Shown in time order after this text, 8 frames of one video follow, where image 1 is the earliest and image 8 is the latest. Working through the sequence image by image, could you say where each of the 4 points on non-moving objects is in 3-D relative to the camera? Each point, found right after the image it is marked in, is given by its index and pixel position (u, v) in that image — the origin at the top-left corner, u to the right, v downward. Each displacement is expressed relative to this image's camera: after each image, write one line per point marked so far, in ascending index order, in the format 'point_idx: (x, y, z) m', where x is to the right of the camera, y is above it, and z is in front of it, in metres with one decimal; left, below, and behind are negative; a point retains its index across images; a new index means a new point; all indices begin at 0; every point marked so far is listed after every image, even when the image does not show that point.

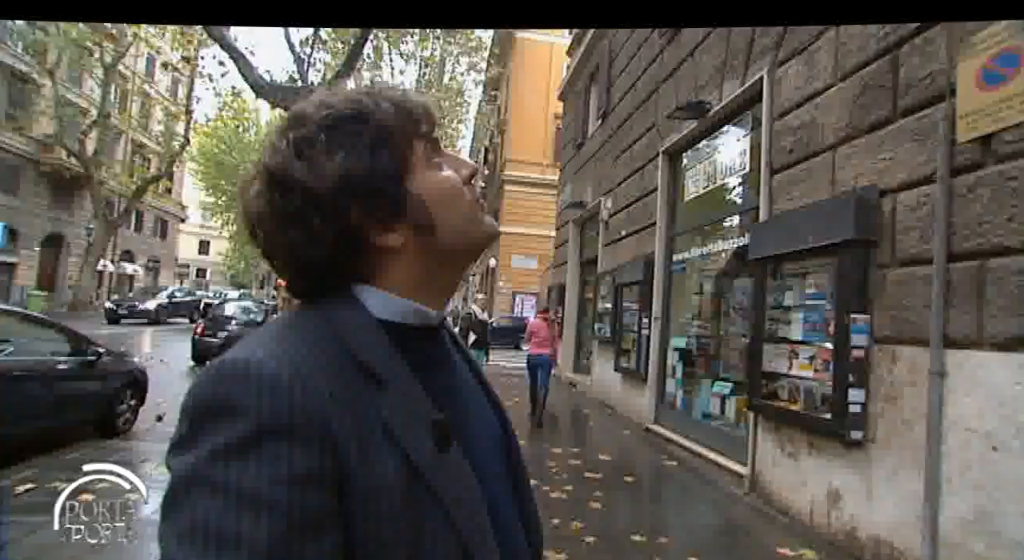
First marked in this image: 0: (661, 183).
0: (+2.3, +1.6, +9.4) m
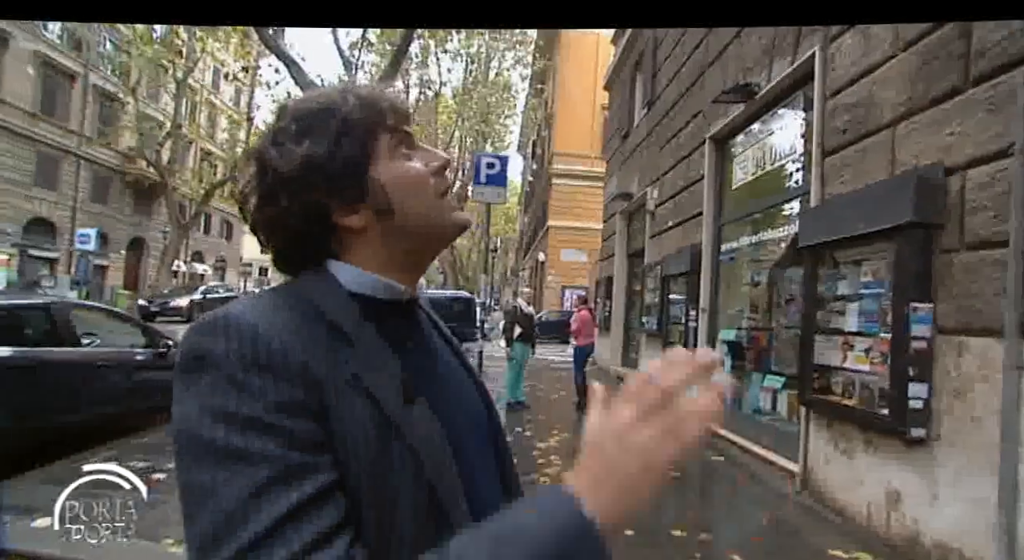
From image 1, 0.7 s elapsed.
0: (+3.1, +1.8, +9.1) m
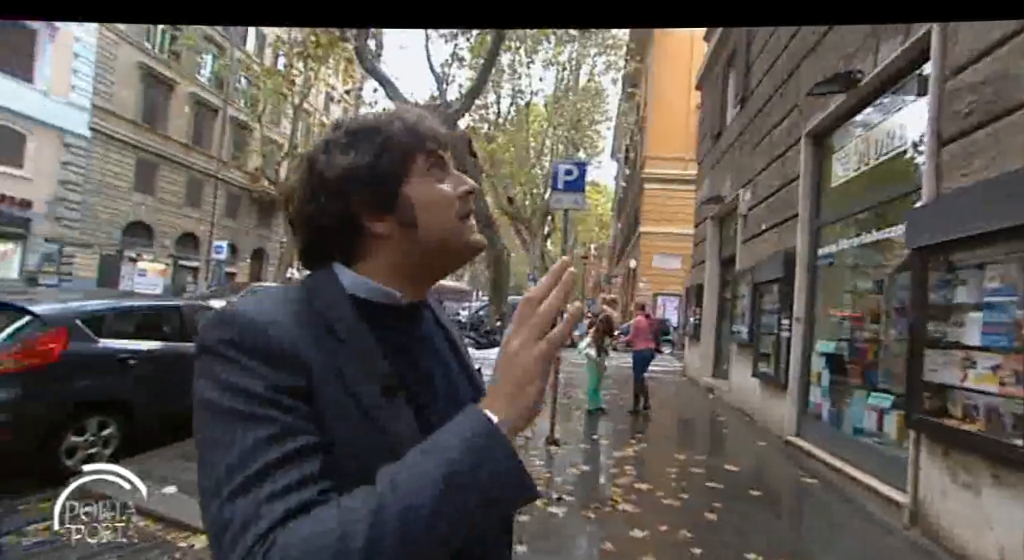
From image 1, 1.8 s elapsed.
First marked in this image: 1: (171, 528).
0: (+4.4, +1.7, +8.4) m
1: (-2.8, -2.1, +4.7) m
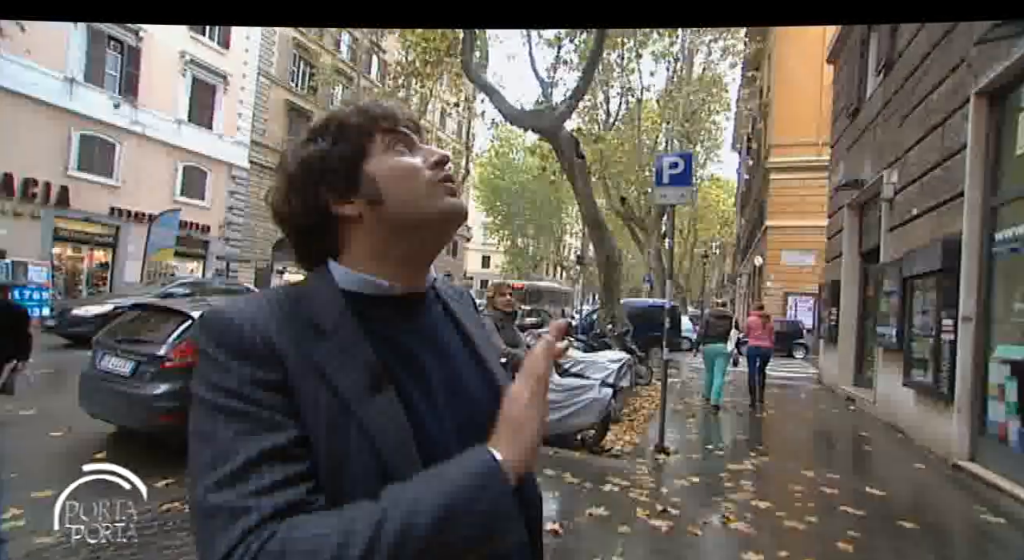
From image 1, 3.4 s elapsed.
0: (+5.8, +1.8, +7.0) m
1: (-2.0, -2.1, +5.1) m
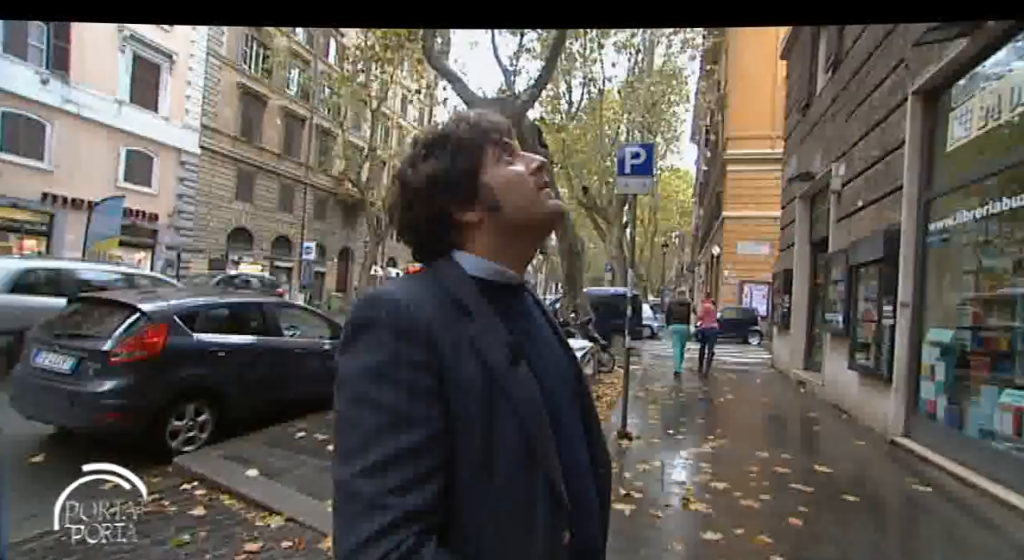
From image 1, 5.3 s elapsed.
0: (+5.3, +1.9, +7.4) m
1: (-2.3, -2.0, +5.0) m
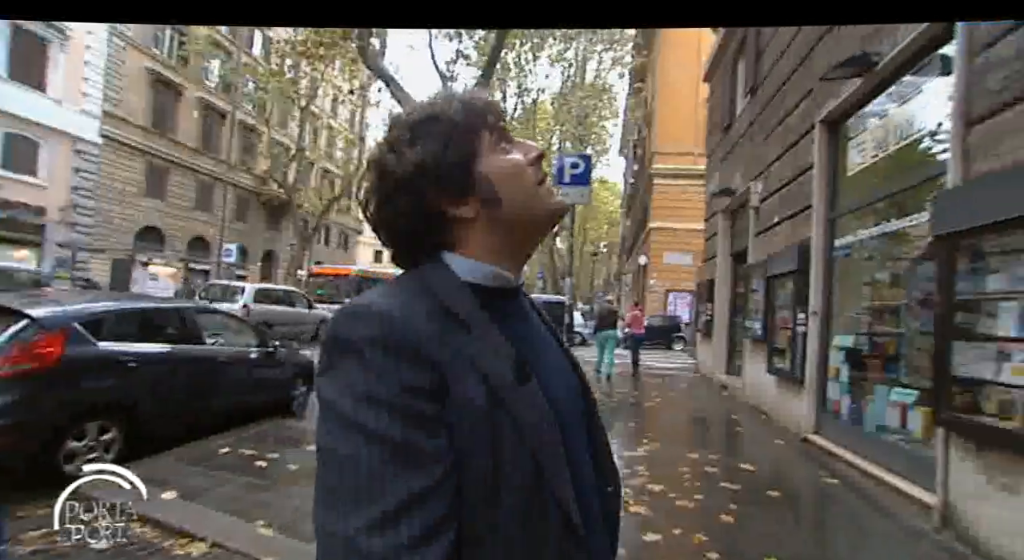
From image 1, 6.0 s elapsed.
0: (+4.5, +1.8, +8.2) m
1: (-2.7, -2.0, +4.6) m
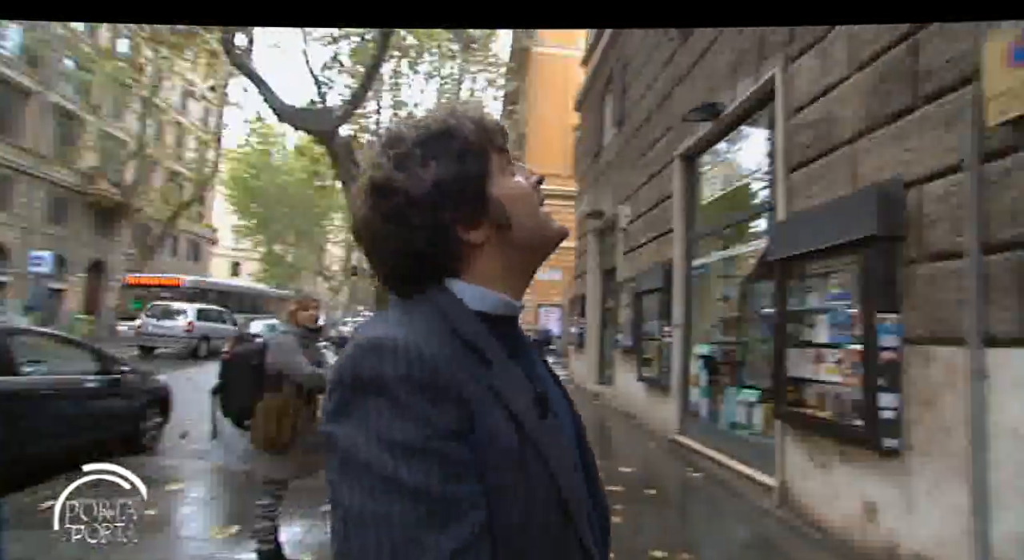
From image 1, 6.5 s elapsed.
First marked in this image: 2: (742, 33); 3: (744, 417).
0: (+2.6, +1.5, +9.2) m
1: (-3.3, -2.2, +3.7) m
2: (+3.1, +3.3, +7.4) m
3: (+3.0, -1.8, +7.3) m
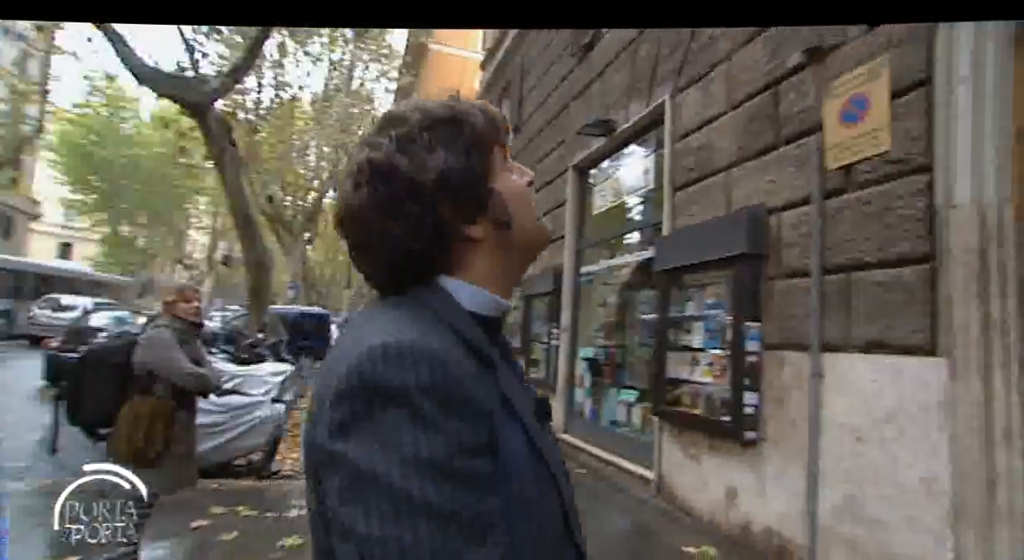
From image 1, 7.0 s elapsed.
0: (+0.8, +1.4, +9.6) m
1: (-3.7, -2.0, +2.7) m
2: (+1.7, +3.1, +8.1) m
3: (+1.5, -1.9, +7.9) m
